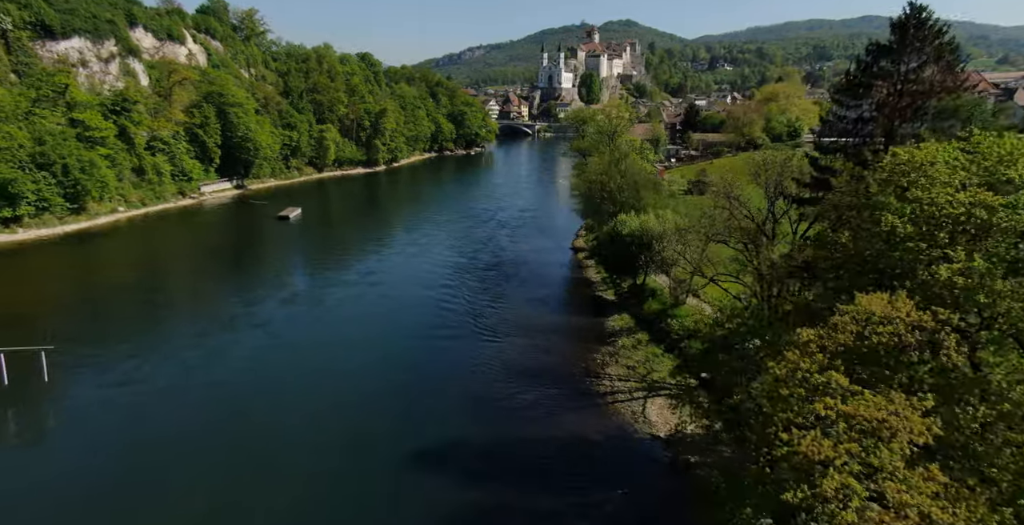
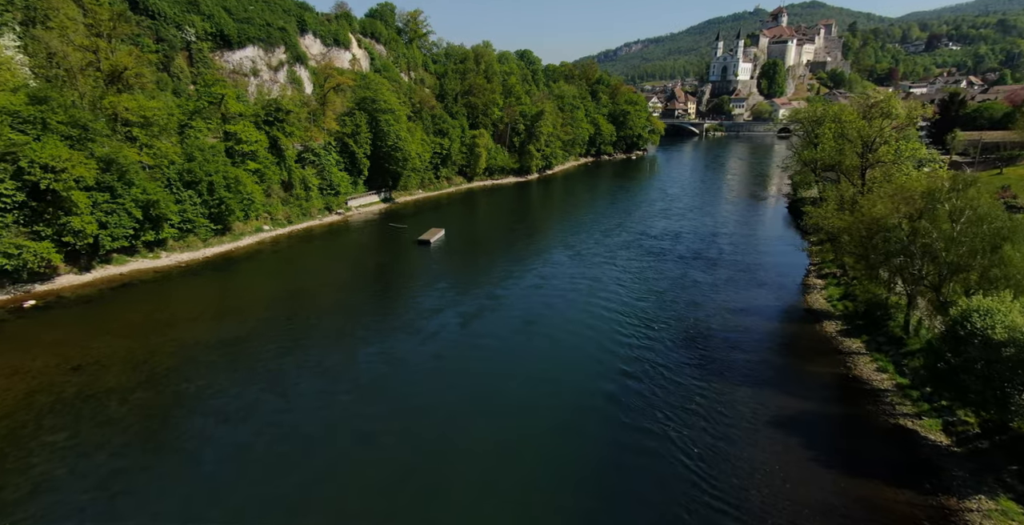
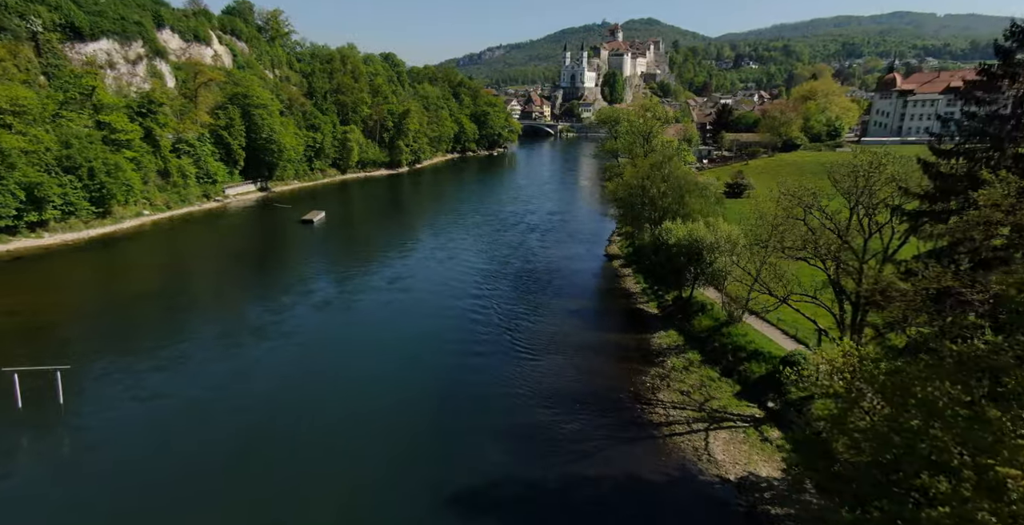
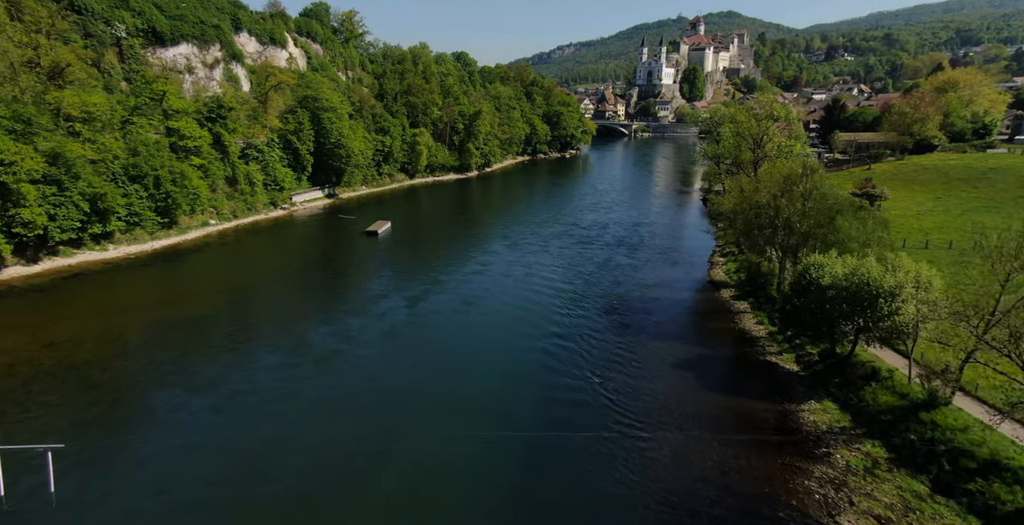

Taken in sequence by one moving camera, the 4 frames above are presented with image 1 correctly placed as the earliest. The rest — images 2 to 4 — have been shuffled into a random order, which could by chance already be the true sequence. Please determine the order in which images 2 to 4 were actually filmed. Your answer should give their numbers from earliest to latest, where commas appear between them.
3, 4, 2
